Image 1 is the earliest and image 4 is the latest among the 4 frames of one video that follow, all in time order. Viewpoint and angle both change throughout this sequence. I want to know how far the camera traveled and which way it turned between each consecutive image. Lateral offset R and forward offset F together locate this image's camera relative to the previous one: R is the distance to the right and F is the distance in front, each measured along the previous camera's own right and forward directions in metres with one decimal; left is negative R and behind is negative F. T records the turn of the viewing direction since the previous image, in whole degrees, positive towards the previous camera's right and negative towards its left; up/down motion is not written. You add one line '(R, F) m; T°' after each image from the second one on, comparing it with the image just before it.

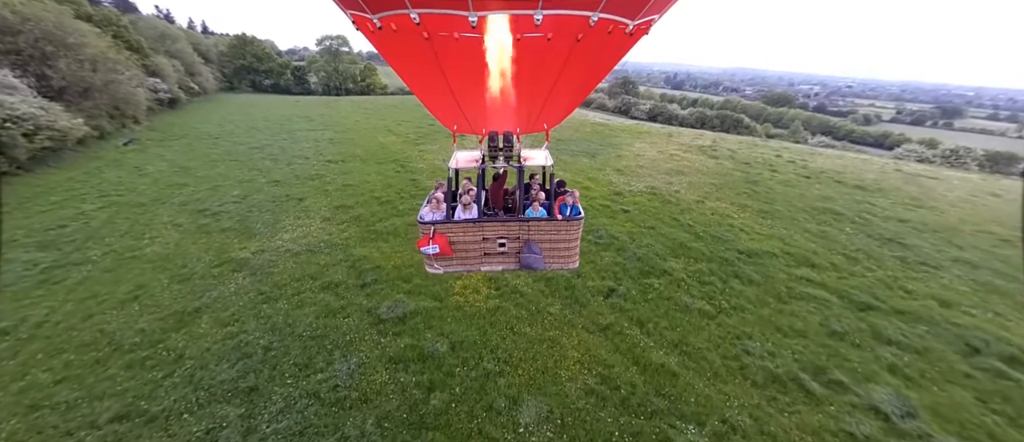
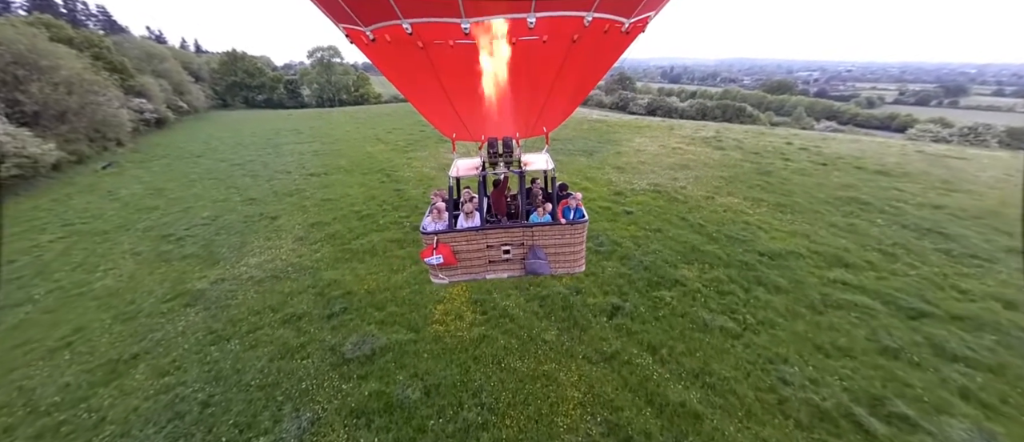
(+0.3, +0.7) m; -1°
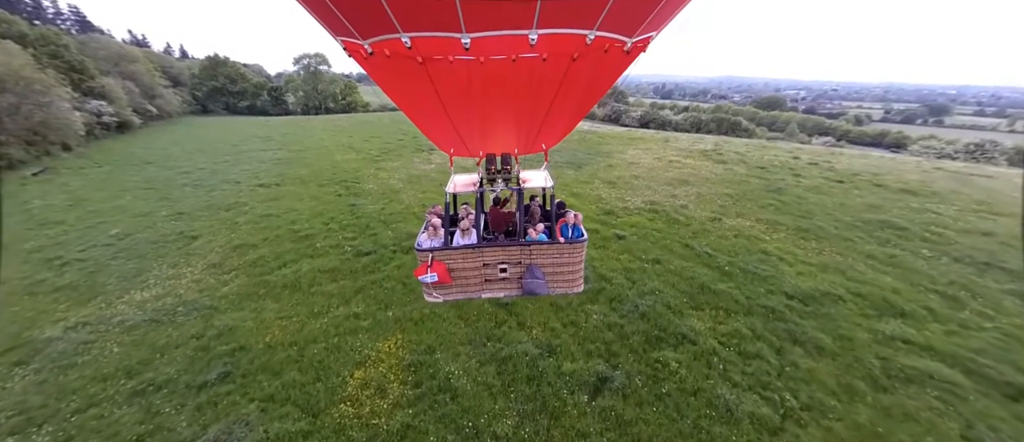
(+0.5, +1.2) m; +1°
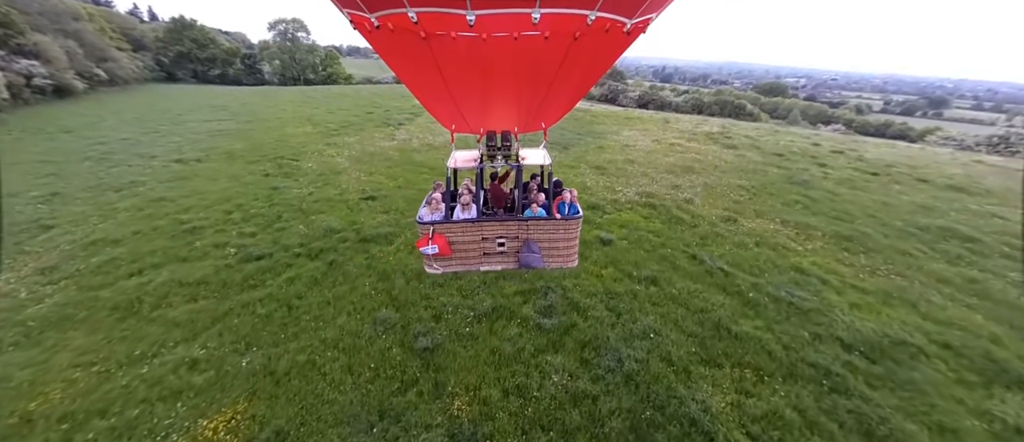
(+0.6, +1.4) m; +1°
